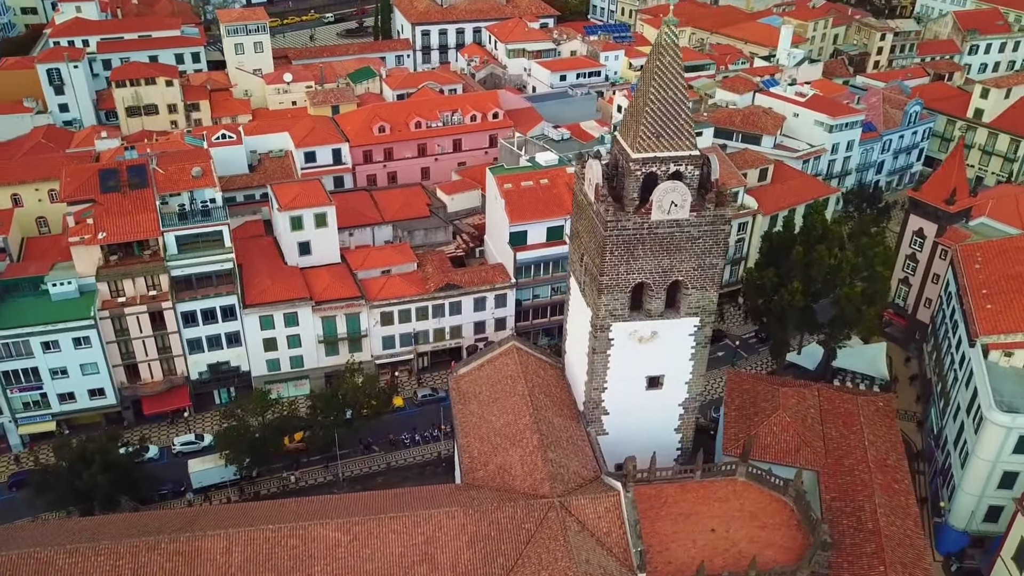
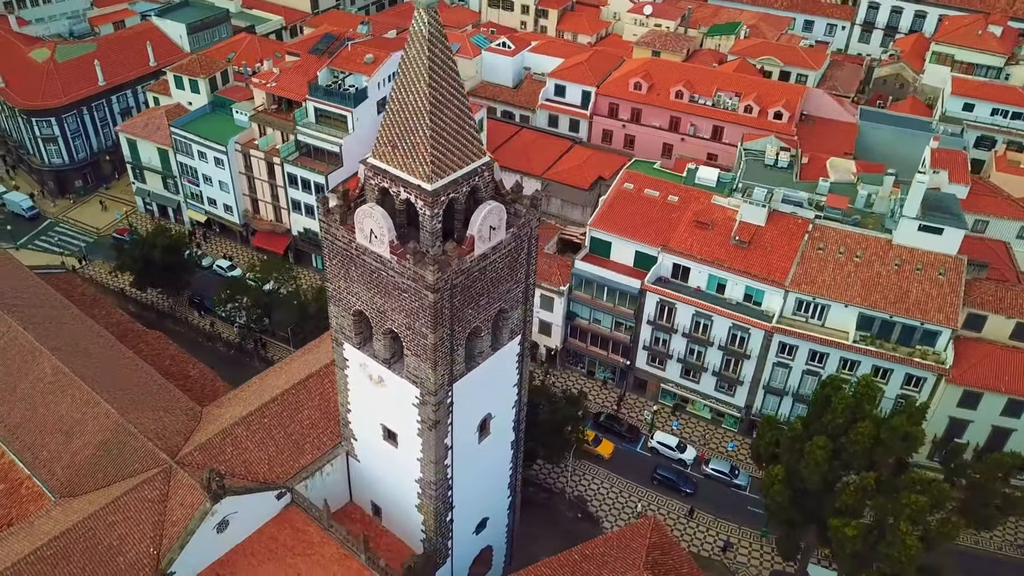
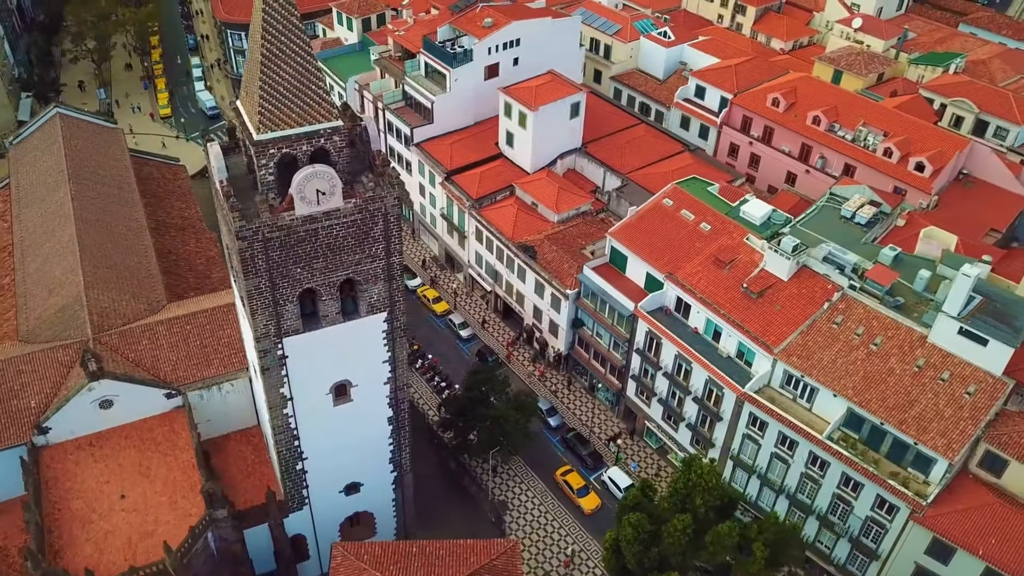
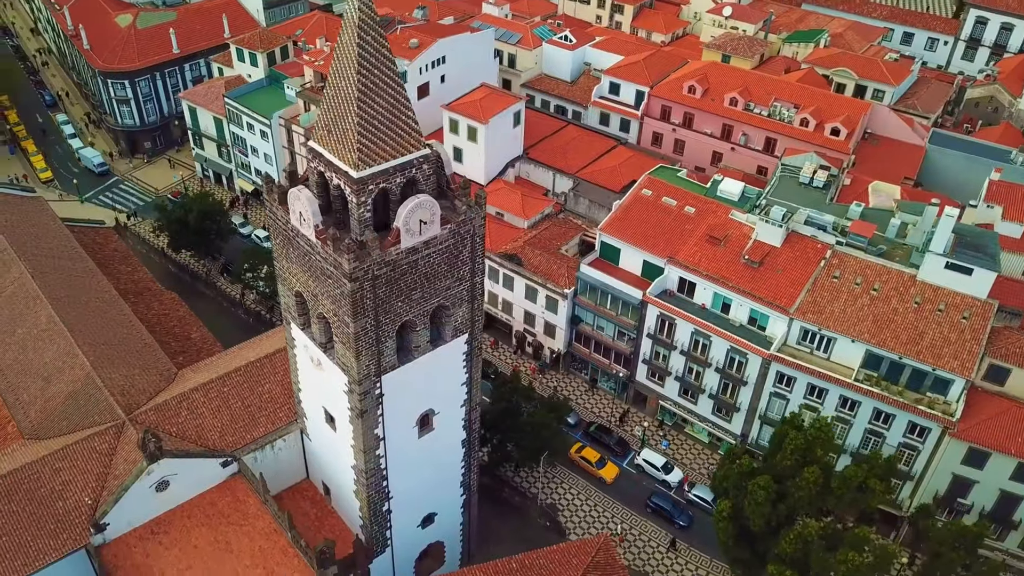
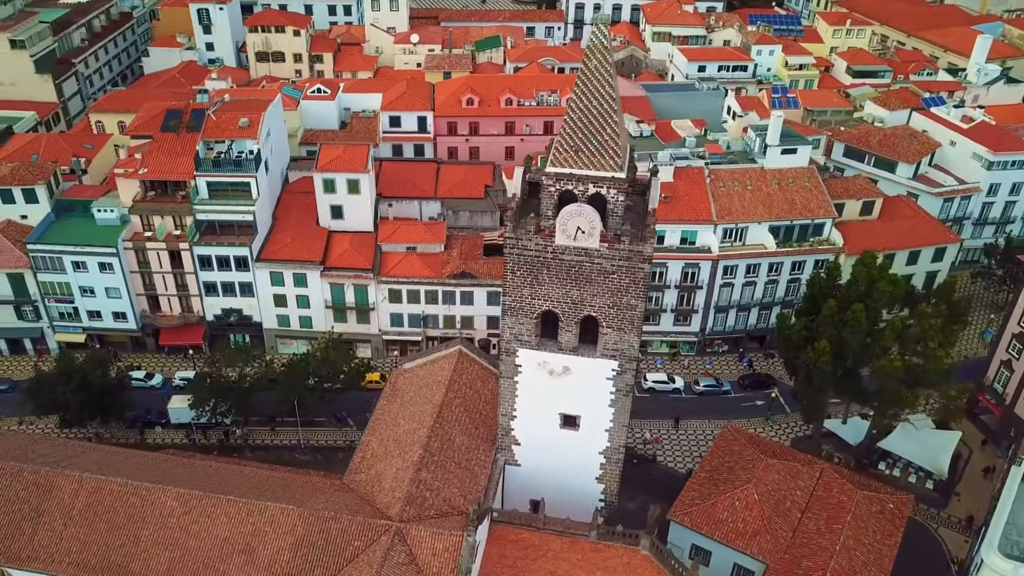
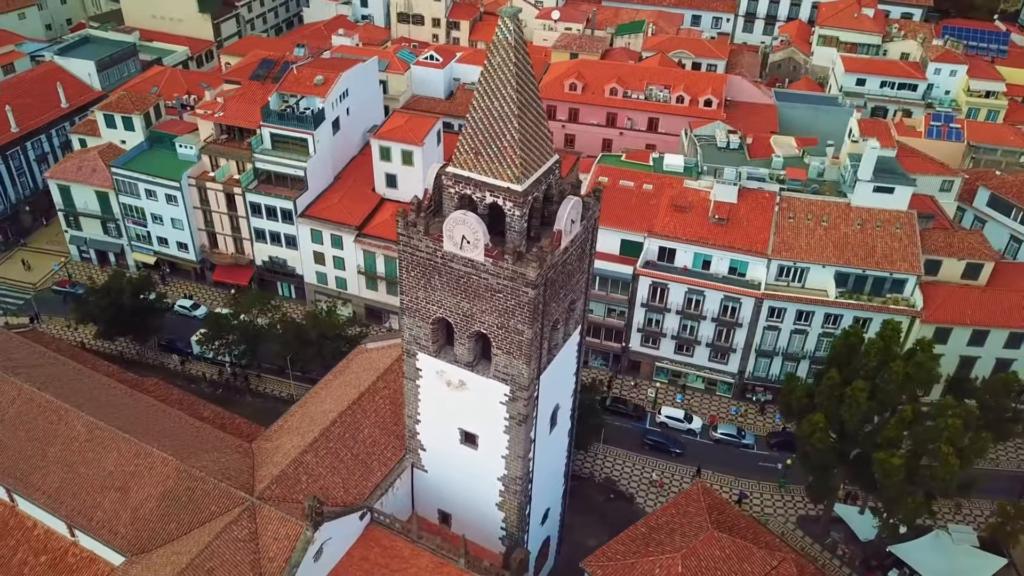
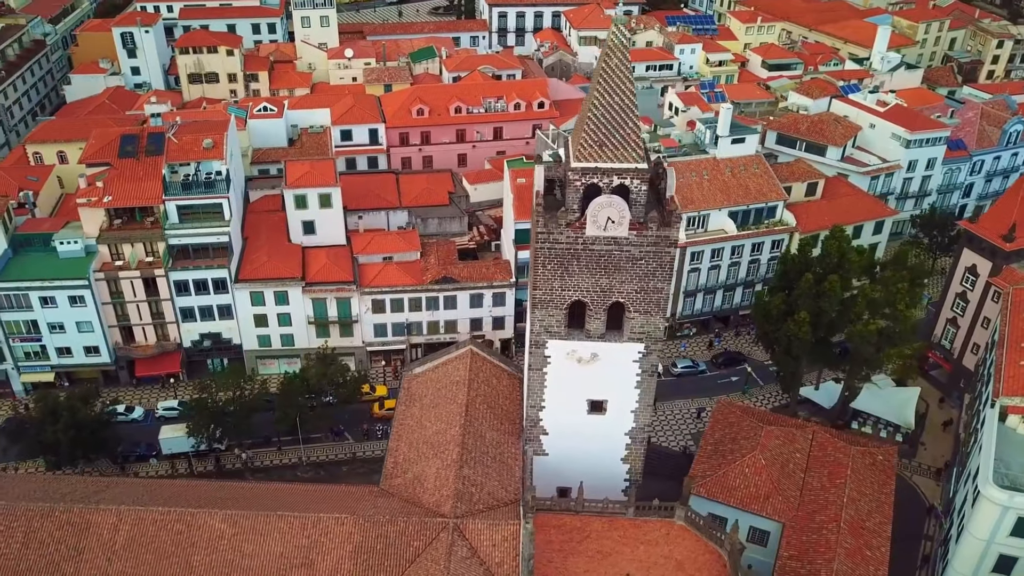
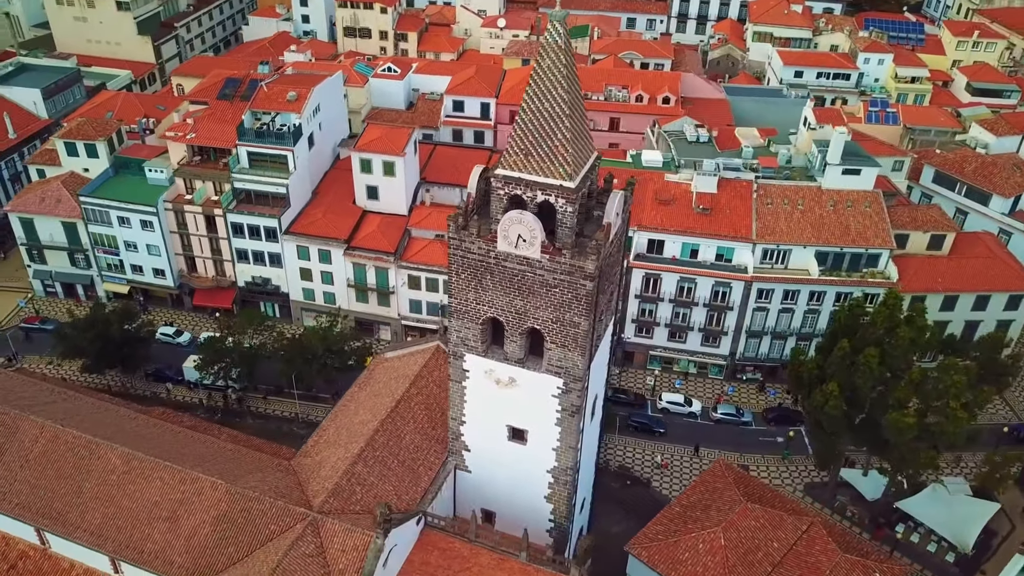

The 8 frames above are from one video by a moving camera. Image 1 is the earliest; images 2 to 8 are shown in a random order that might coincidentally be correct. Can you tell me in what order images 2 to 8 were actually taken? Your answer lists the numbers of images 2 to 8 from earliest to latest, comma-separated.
7, 5, 8, 6, 2, 4, 3
